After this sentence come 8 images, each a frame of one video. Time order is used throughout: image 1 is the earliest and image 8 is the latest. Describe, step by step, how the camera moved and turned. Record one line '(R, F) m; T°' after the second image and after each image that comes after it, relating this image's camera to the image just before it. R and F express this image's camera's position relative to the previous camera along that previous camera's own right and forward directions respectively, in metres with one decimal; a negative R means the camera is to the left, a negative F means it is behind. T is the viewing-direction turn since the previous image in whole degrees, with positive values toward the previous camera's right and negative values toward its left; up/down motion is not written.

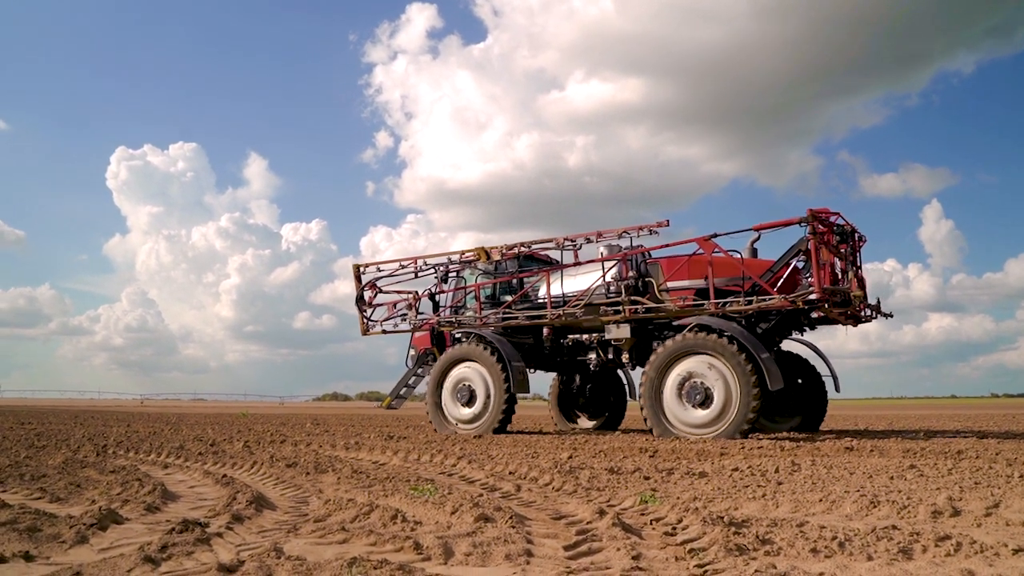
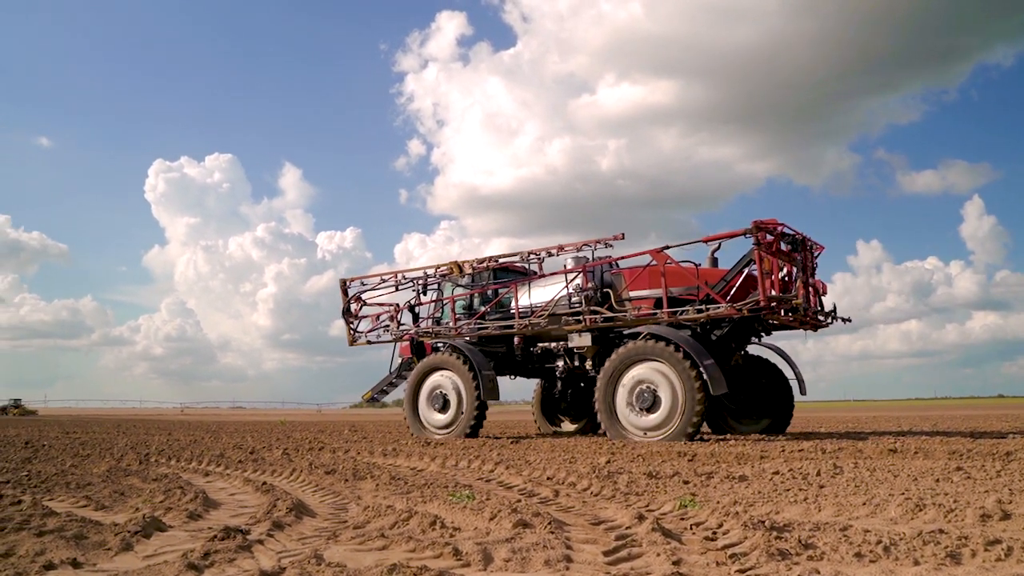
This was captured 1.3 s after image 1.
(-0.4, 0.0) m; -1°
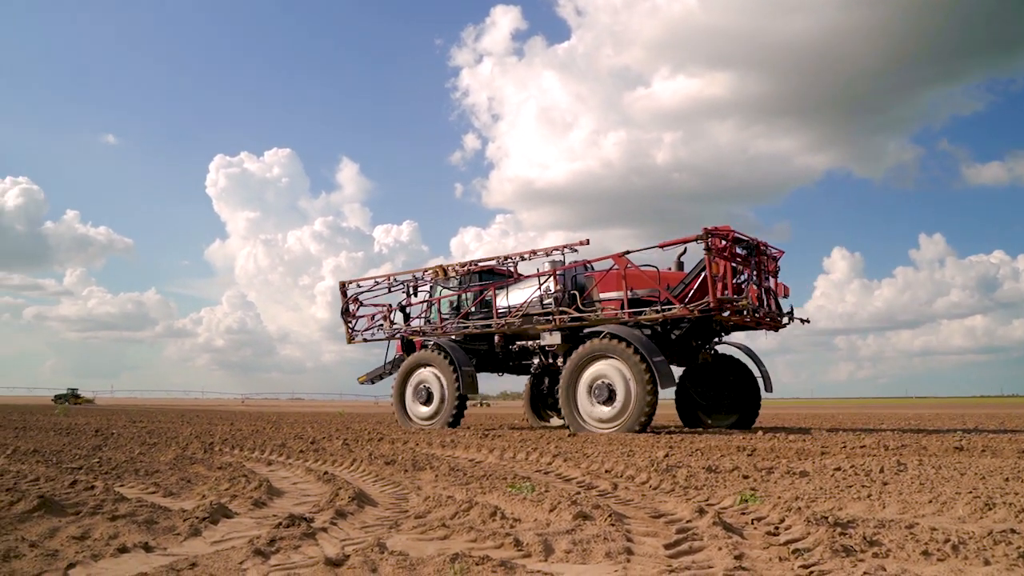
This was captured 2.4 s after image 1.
(-0.8, 0.0) m; -1°
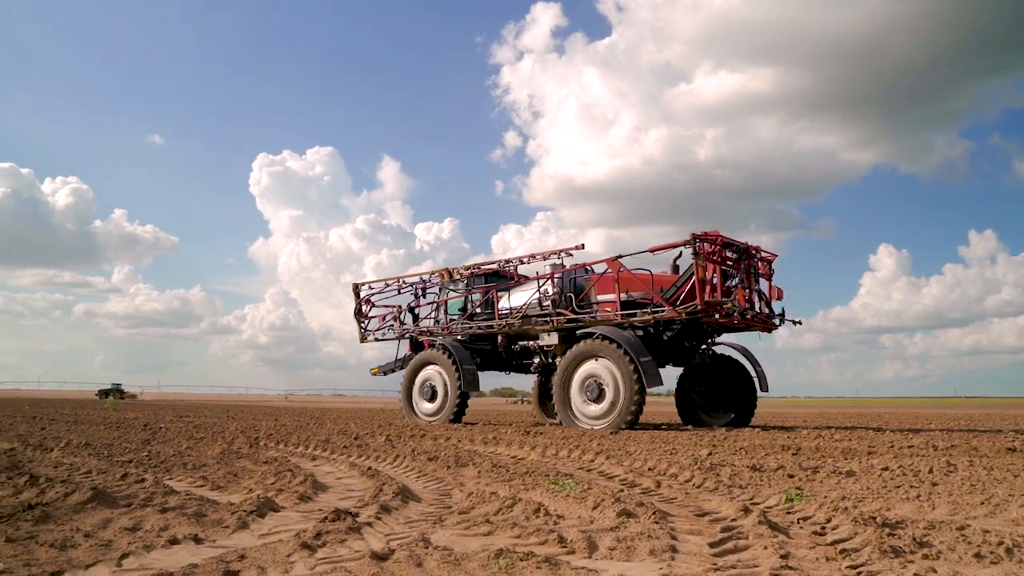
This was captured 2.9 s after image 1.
(-0.6, 0.0) m; -1°
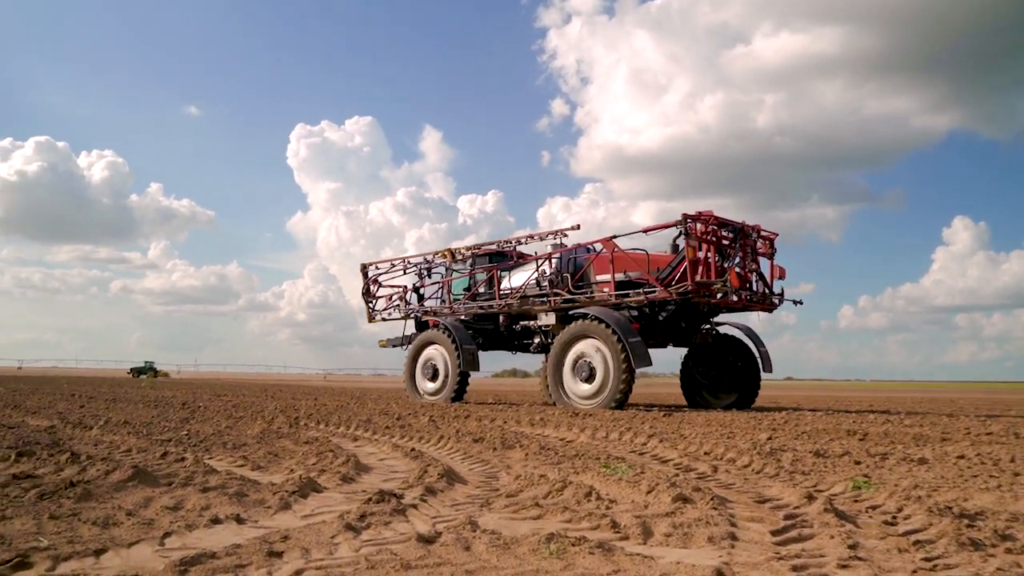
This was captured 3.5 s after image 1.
(-0.6, +0.4) m; -1°
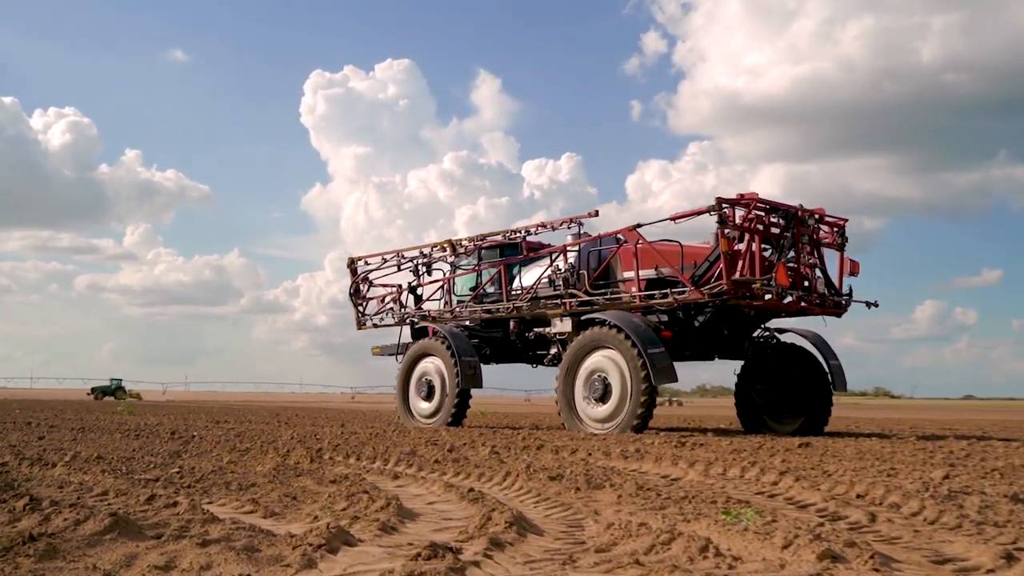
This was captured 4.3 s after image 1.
(-1.1, +1.8) m; 0°
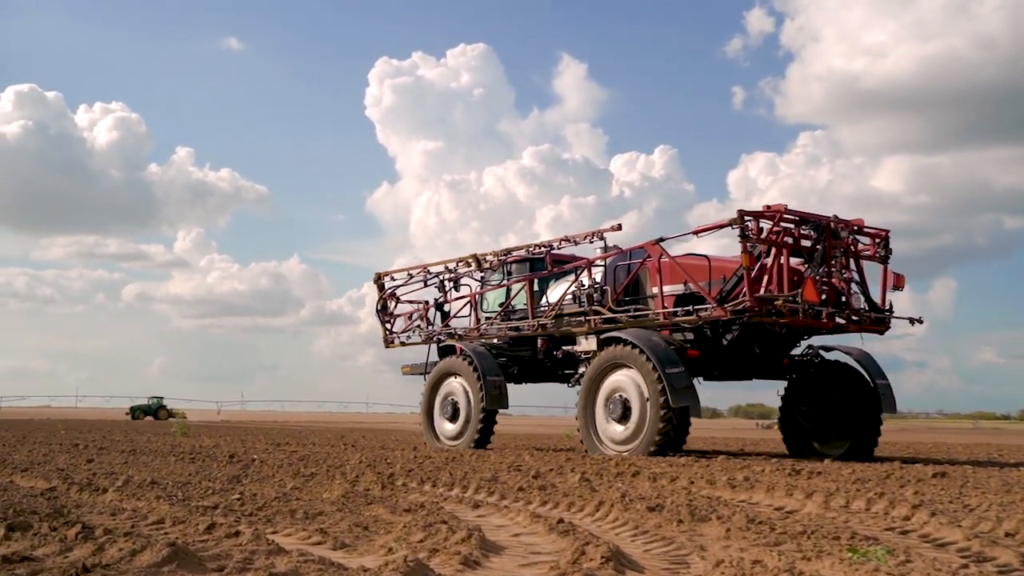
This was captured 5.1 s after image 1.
(-1.0, +0.6) m; -1°
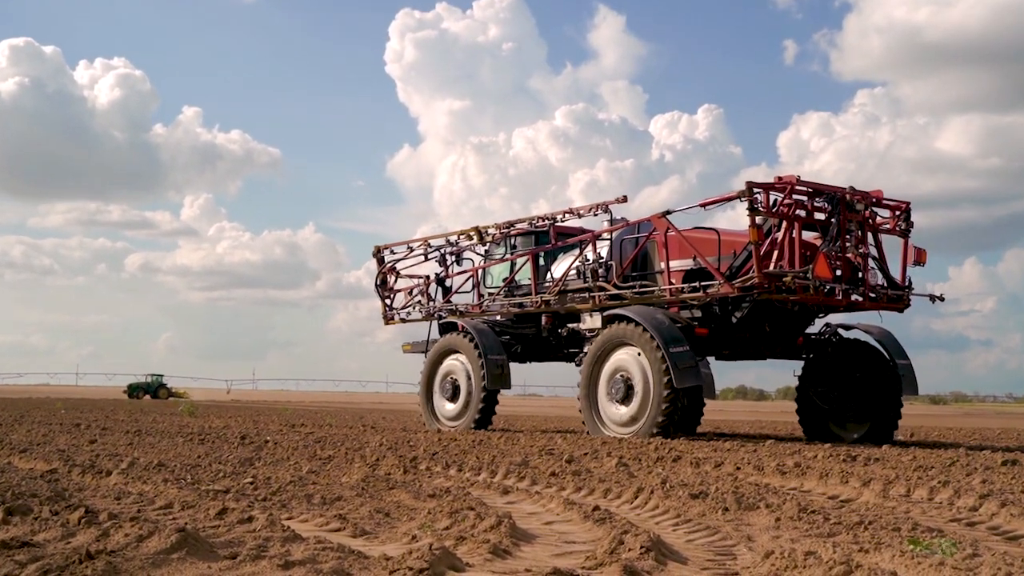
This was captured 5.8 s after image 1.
(-0.3, +0.4) m; 0°
